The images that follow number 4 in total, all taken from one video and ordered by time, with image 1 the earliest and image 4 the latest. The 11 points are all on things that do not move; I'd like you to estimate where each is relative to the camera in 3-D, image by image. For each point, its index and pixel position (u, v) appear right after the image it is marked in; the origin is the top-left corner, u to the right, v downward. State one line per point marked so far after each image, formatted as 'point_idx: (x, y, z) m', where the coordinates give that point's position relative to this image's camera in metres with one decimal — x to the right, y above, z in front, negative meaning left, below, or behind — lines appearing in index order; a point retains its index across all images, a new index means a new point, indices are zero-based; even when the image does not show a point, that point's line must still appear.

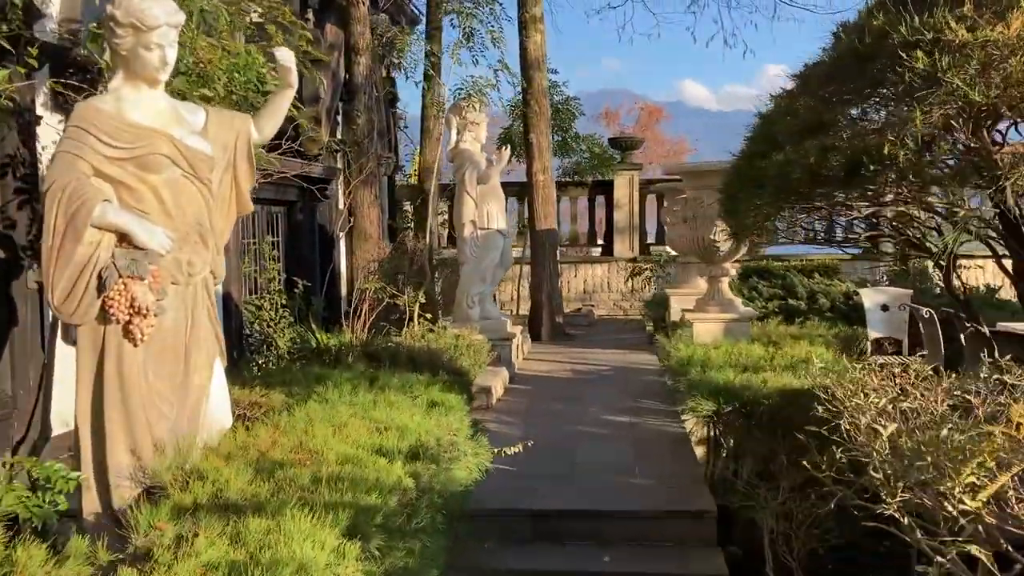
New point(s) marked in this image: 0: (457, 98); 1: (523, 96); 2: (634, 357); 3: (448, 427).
0: (-0.5, +1.8, +8.9) m
1: (+0.1, +2.3, +11.2) m
2: (+1.2, -0.7, +9.5) m
3: (-0.3, -0.6, +3.8) m
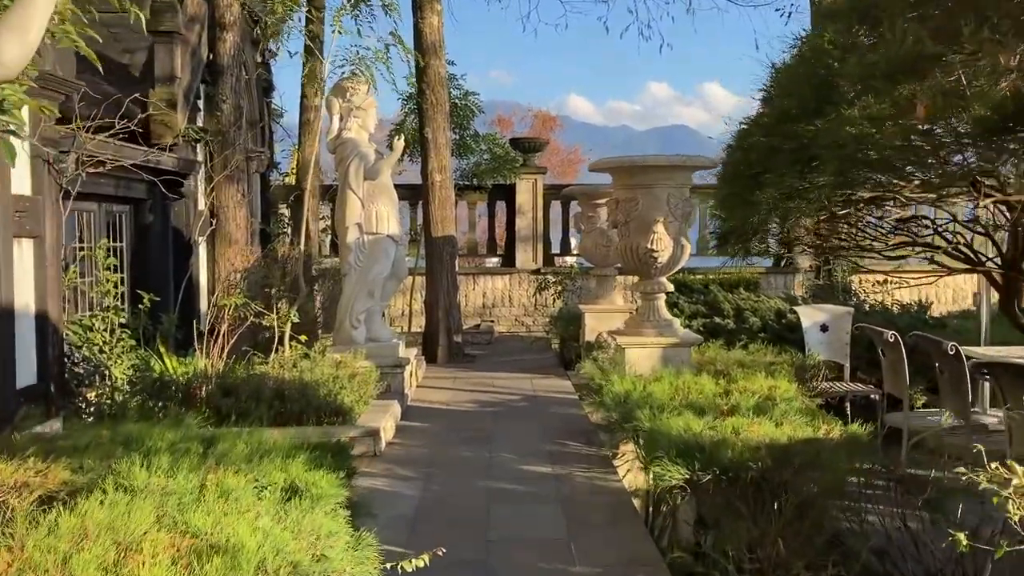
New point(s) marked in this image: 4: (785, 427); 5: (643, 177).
0: (-1.4, +1.7, +7.5) m
1: (-1.0, +2.2, +9.9) m
2: (+0.3, -0.8, +8.2) m
3: (-0.5, -0.6, +2.5) m
4: (+1.2, -0.6, +4.1) m
5: (+0.9, +0.7, +6.0) m
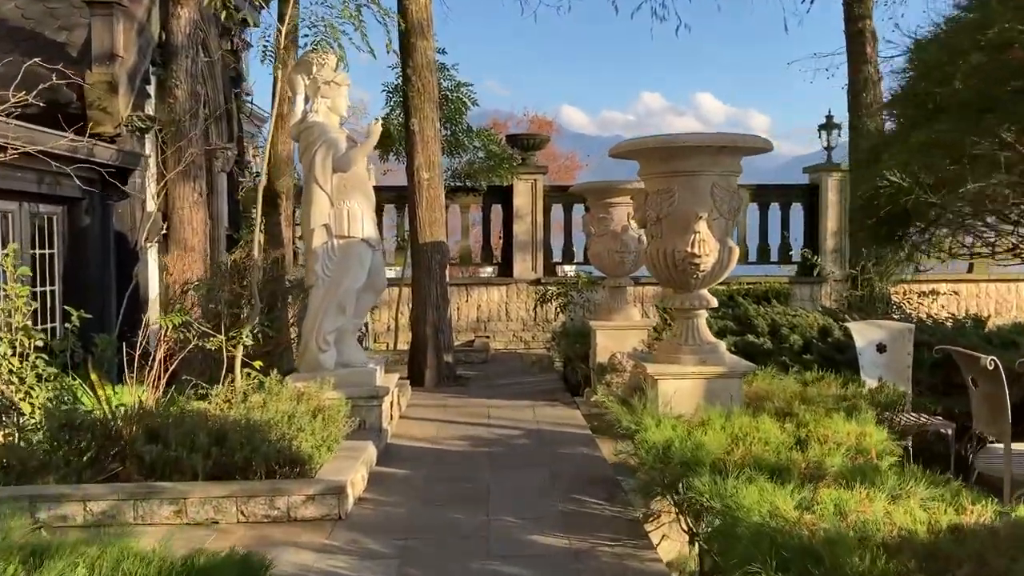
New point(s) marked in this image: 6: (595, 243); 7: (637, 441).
0: (-1.4, +1.6, +6.3) m
1: (-1.0, +2.0, +8.7) m
2: (+0.3, -0.9, +7.0) m
3: (-0.5, -0.7, +1.2) m
4: (+1.2, -0.7, +2.8) m
5: (+0.9, +0.6, +4.8) m
6: (+0.7, +0.4, +8.2) m
7: (+0.6, -0.7, +4.0) m
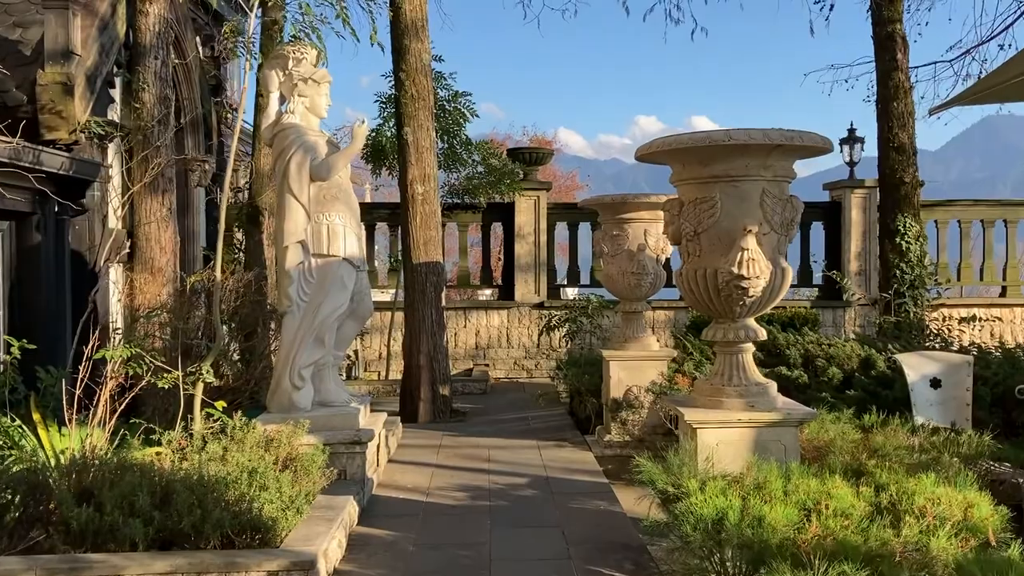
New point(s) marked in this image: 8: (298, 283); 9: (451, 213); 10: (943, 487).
0: (-1.4, +1.4, +5.5) m
1: (-1.0, +1.8, +7.9) m
2: (+0.3, -1.1, +6.2) m
3: (-0.4, -0.7, +0.4) m
4: (+1.3, -0.7, +2.0) m
5: (+0.9, +0.5, +4.0) m
6: (+0.8, +0.2, +7.4) m
7: (+0.6, -0.8, +3.2) m
8: (-1.2, 0.0, +5.1) m
9: (-0.7, +0.9, +11.1) m
10: (+1.5, -0.7, +3.2) m
